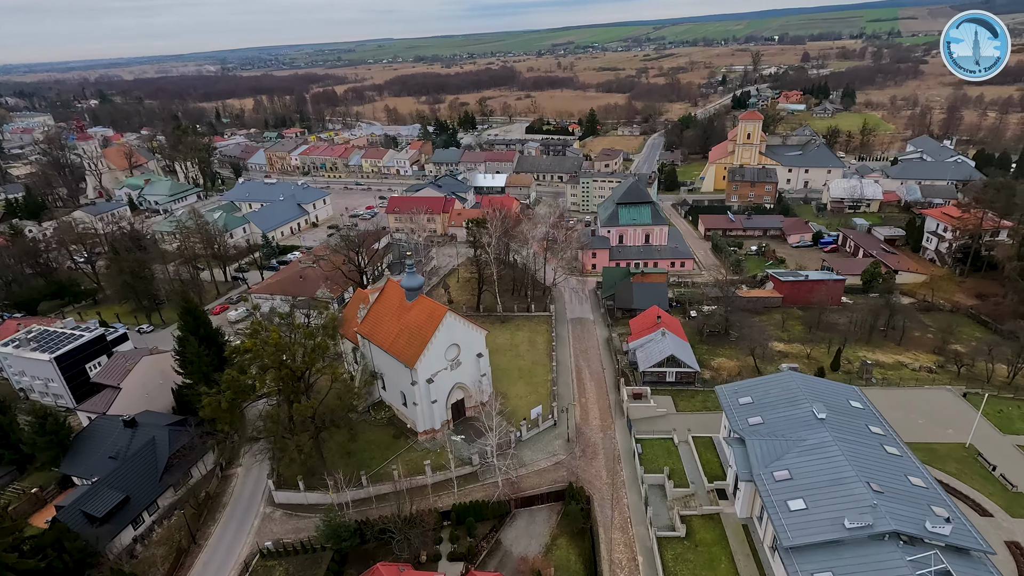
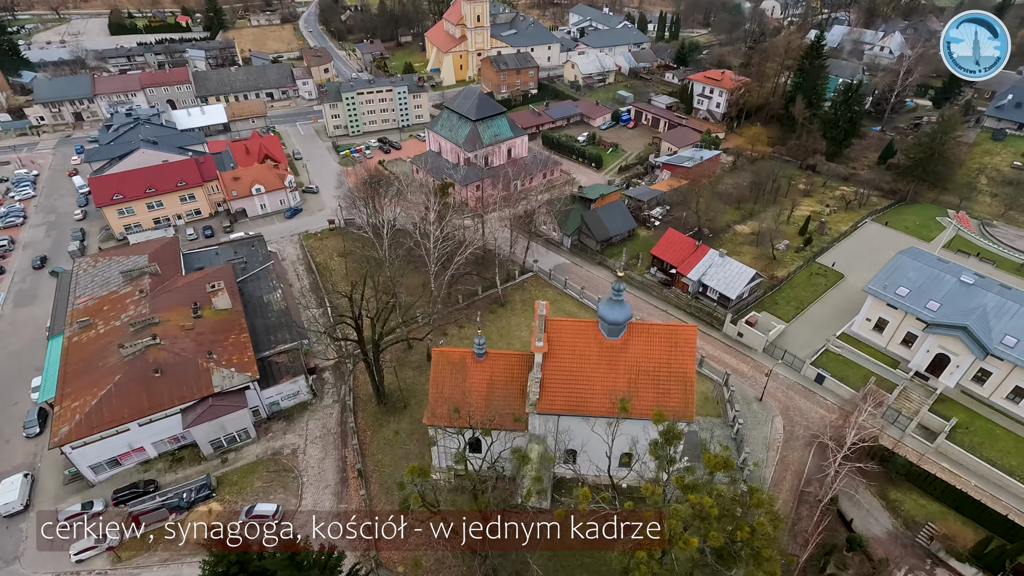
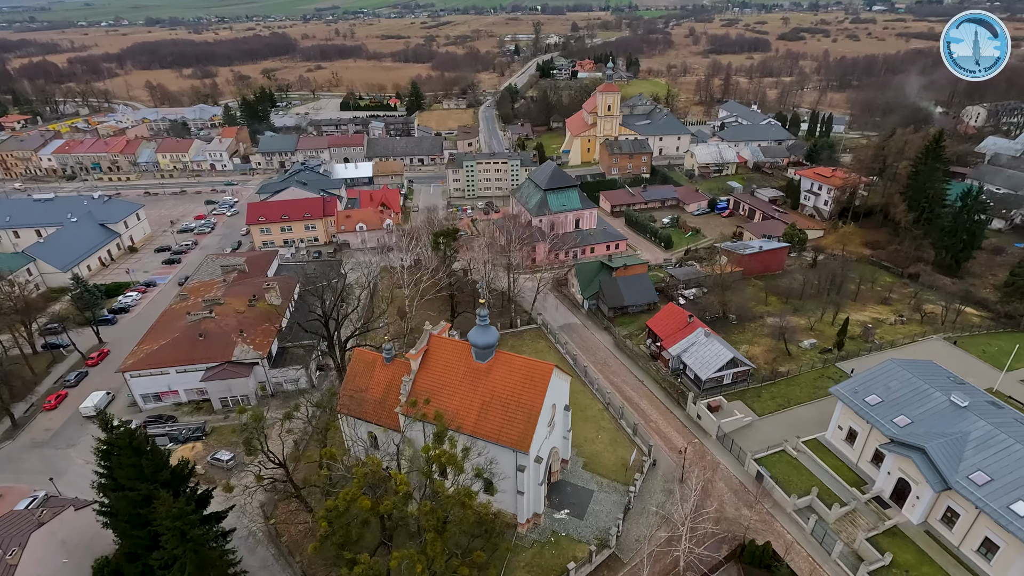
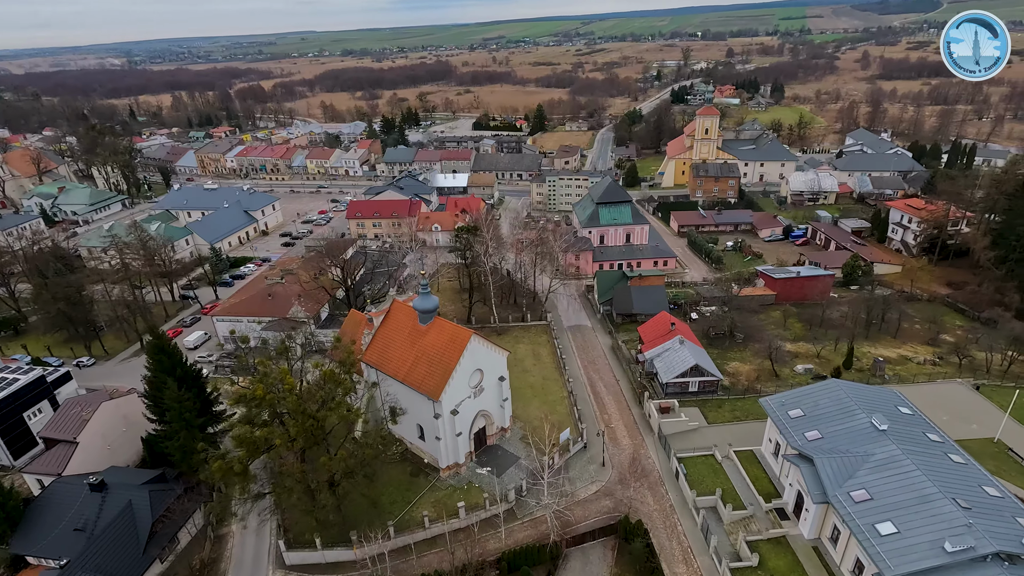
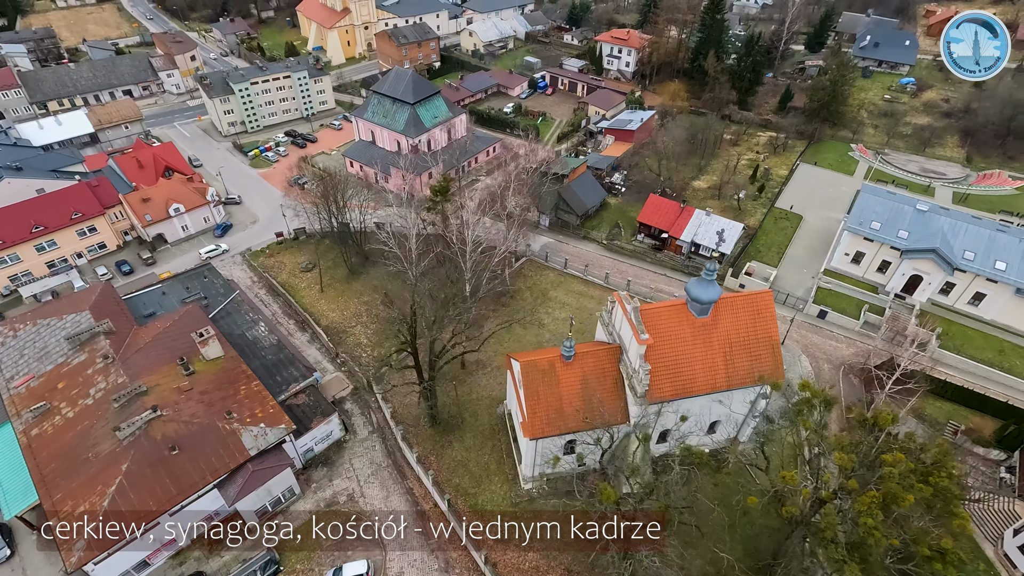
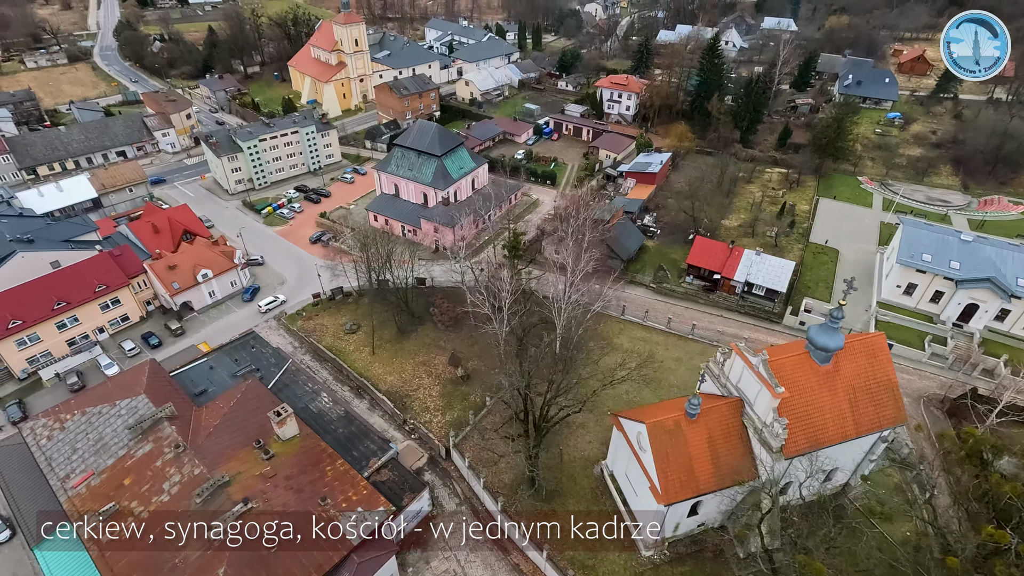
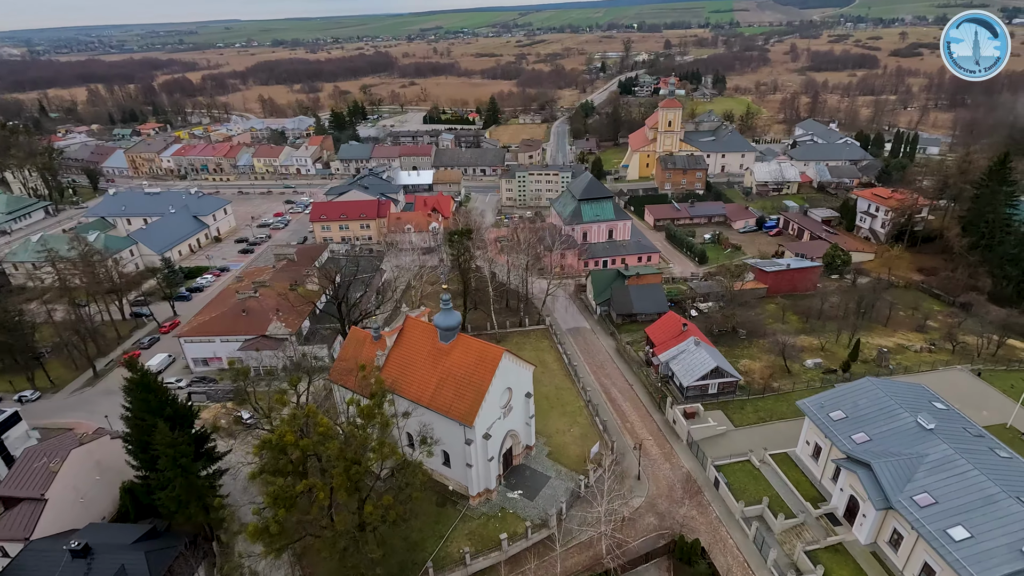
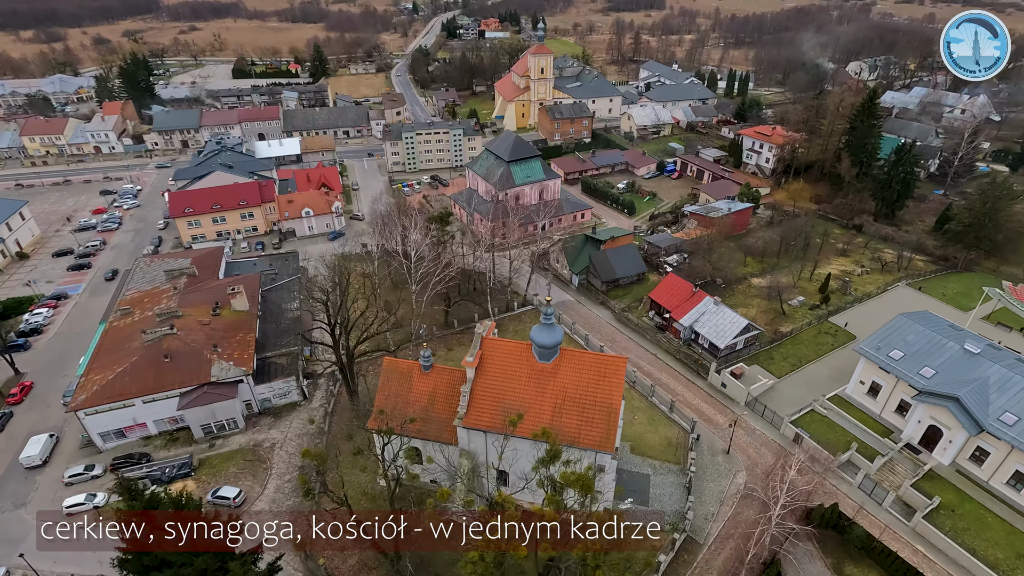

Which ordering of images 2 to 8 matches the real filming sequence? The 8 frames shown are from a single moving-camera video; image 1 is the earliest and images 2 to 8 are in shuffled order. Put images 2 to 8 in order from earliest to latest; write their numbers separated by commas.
4, 7, 3, 8, 2, 5, 6
